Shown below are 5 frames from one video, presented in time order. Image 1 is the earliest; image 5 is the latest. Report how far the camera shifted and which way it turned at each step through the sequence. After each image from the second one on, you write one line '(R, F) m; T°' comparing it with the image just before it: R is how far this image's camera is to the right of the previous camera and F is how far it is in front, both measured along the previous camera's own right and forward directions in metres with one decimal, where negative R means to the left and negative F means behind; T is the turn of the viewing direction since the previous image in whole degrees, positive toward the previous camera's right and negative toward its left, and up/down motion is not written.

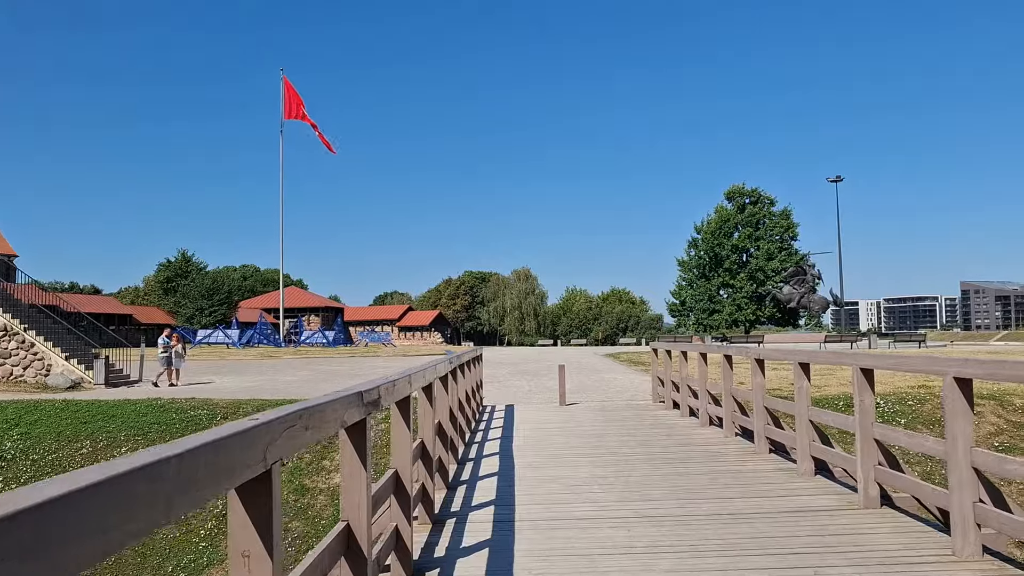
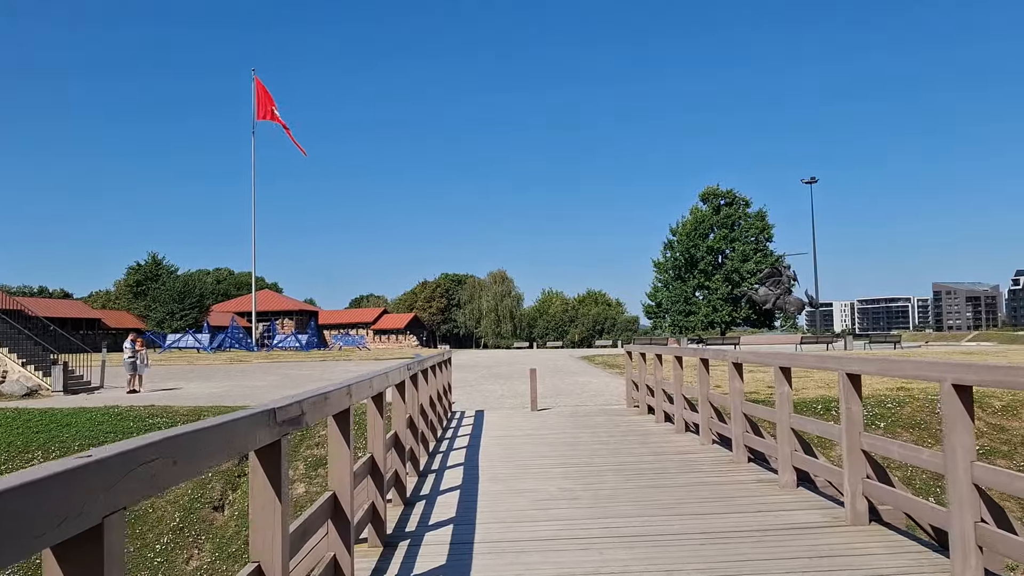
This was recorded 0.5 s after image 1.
(+0.1, +0.4) m; +2°
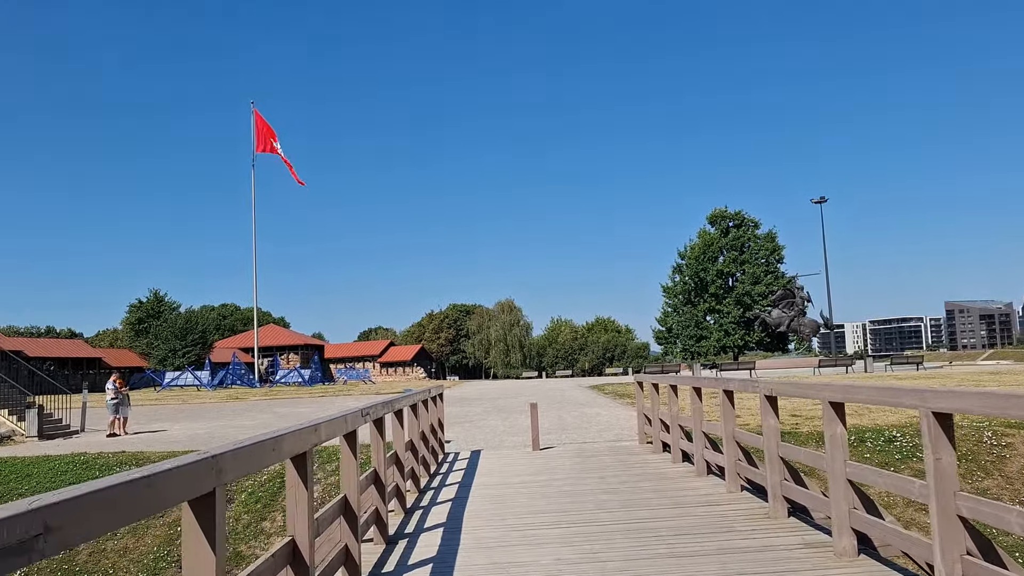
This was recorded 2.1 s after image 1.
(+0.2, +1.1) m; -1°
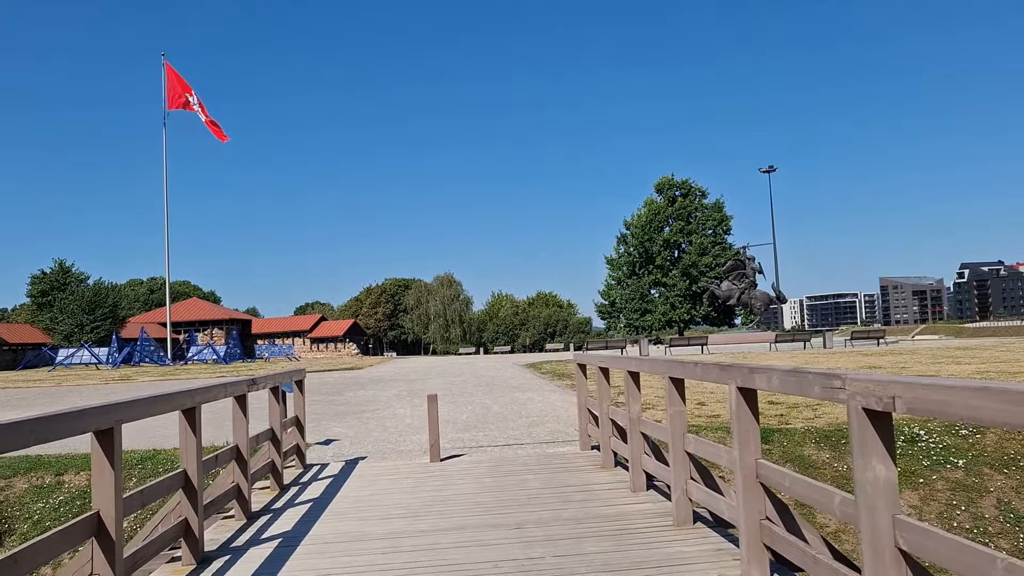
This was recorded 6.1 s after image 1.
(+0.6, +3.3) m; +5°
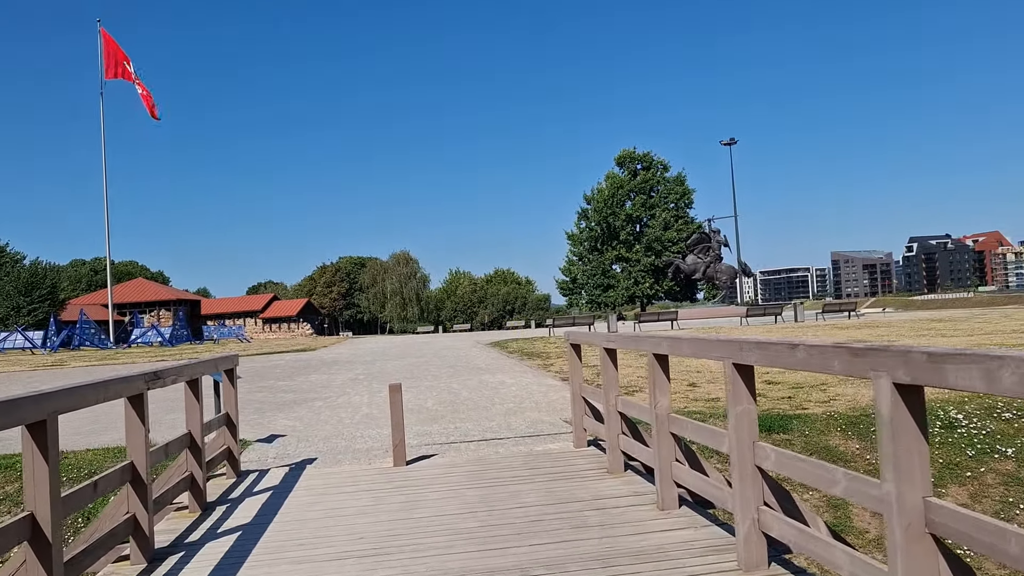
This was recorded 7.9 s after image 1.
(-0.2, +1.4) m; +3°
